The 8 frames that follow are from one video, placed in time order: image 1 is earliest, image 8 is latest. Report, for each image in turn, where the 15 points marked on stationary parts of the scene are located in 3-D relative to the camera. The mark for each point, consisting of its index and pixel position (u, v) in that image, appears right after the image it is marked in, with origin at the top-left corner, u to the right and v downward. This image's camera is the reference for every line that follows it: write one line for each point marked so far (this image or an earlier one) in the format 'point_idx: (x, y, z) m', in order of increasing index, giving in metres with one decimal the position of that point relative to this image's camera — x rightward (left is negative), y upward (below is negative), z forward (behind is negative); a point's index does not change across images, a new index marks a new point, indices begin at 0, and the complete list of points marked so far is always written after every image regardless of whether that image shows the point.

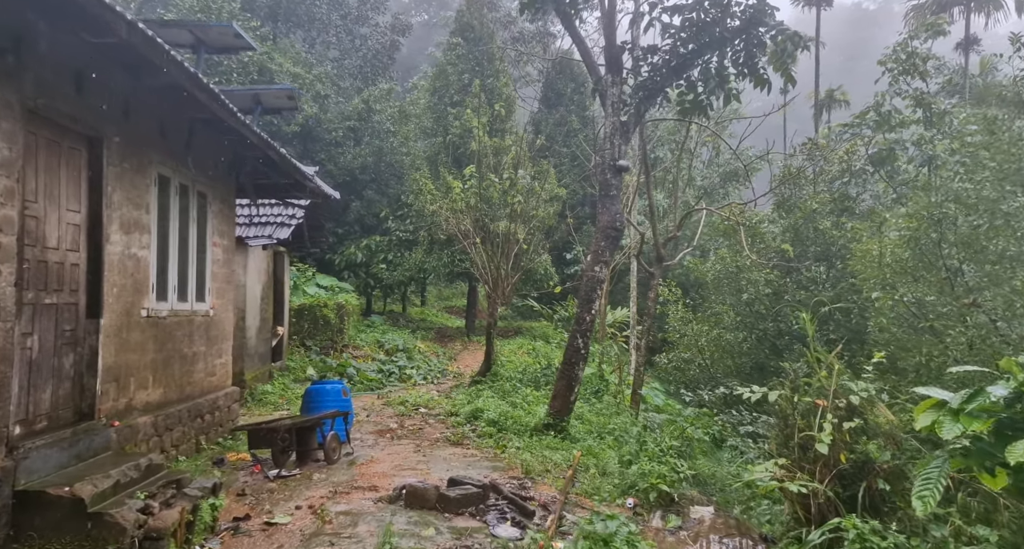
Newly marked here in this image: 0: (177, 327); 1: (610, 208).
0: (-2.9, -0.5, +8.3) m
1: (+1.1, +0.8, +10.3) m
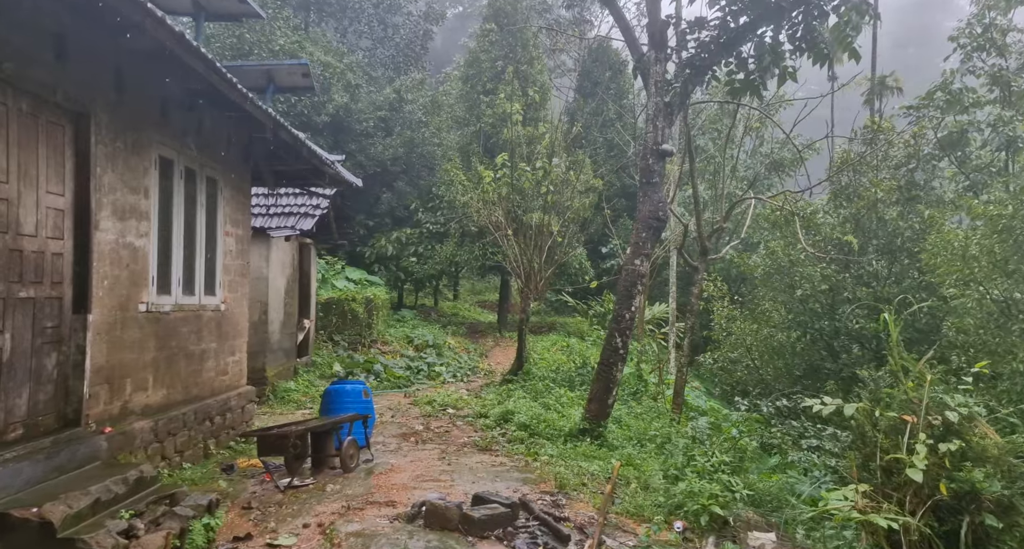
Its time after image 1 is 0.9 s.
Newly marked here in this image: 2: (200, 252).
0: (-2.6, -0.4, +7.7) m
1: (+1.4, +0.8, +9.5) m
2: (-2.6, +0.2, +8.0) m
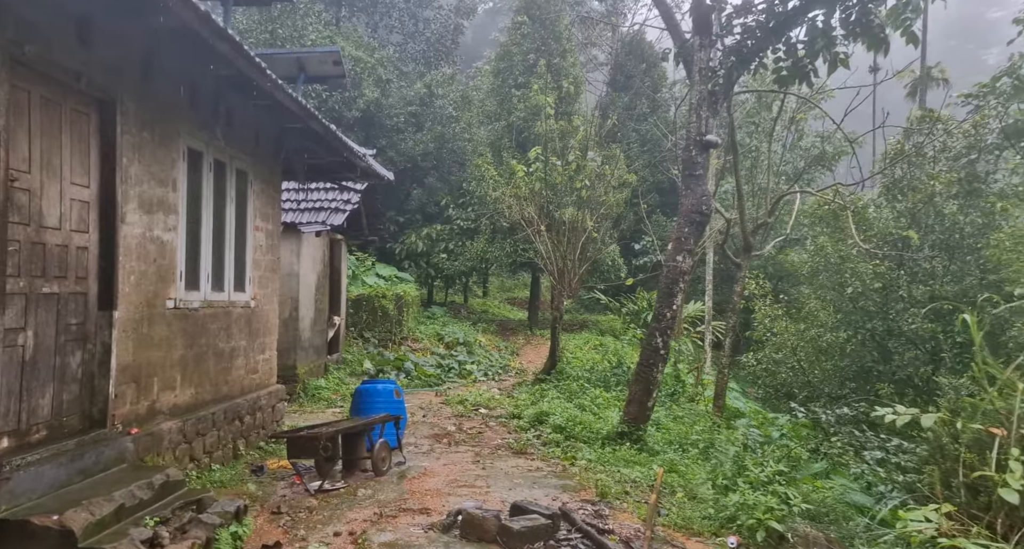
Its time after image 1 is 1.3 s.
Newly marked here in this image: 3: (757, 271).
0: (-2.3, -0.3, +7.4) m
1: (+1.8, +0.8, +9.1) m
2: (-2.3, +0.2, +7.8) m
3: (+3.4, +0.1, +13.3) m
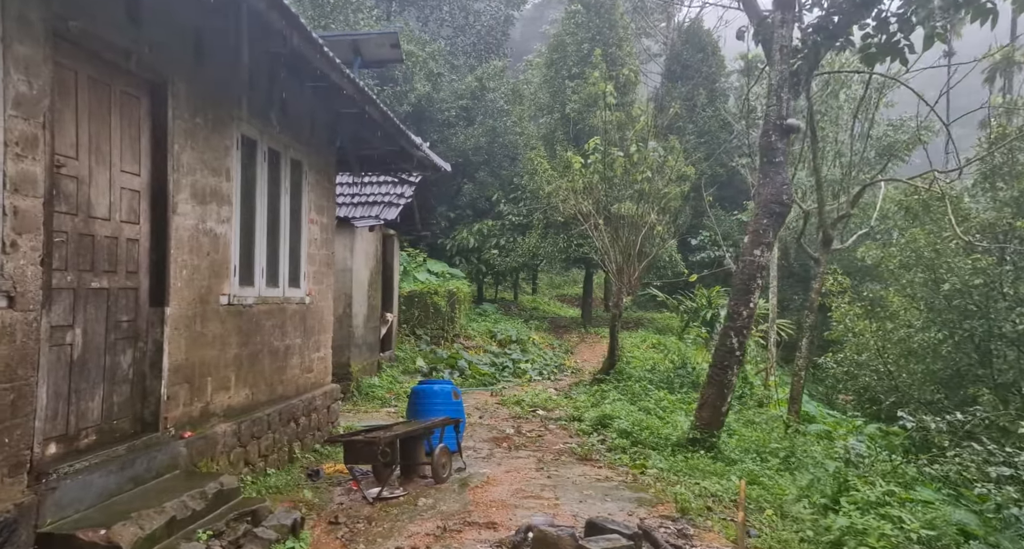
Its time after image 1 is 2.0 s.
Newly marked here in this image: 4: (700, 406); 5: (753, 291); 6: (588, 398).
0: (-1.8, -0.3, +7.1) m
1: (+2.4, +0.9, +8.6) m
2: (-1.8, +0.3, +7.4) m
3: (+4.2, +0.1, +12.6) m
4: (+1.9, -1.3, +9.3) m
5: (+2.4, -0.1, +9.3) m
6: (+1.0, -1.7, +13.0) m
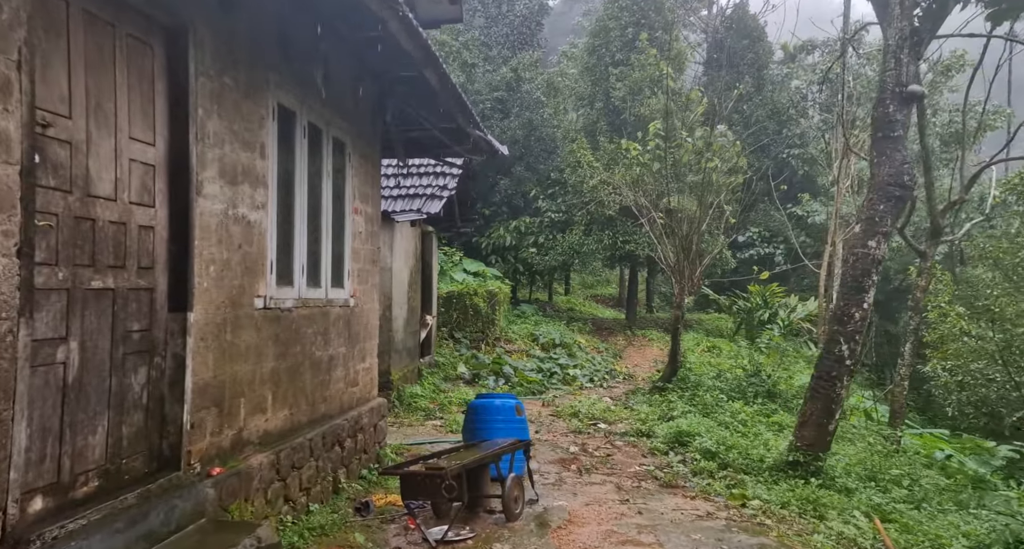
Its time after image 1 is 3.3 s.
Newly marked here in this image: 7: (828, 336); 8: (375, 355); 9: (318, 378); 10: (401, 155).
0: (-1.3, -0.3, +5.9) m
1: (+3.0, +0.9, +7.3) m
2: (-1.2, +0.3, +6.3) m
3: (+4.9, +0.1, +11.4) m
4: (+2.5, -1.3, +8.1) m
5: (+3.0, -0.1, +8.1) m
6: (+1.7, -1.7, +11.8) m
7: (+2.8, -0.5, +8.3) m
8: (-1.1, -0.6, +7.5) m
9: (-1.2, -0.7, +6.1) m
10: (-1.0, +1.1, +8.6) m
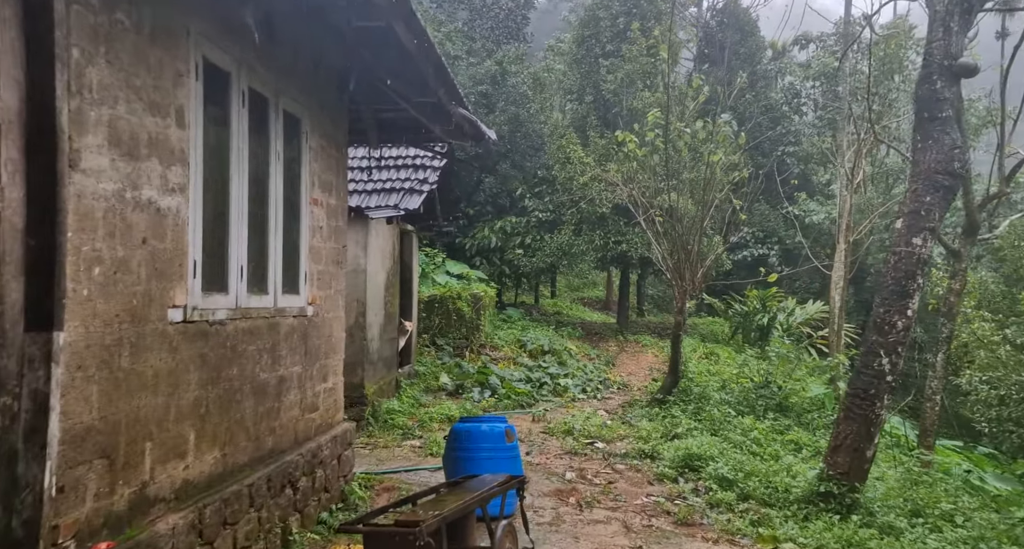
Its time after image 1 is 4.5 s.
0: (-1.3, -0.3, +4.8) m
1: (+2.9, +0.9, +6.2) m
2: (-1.3, +0.3, +5.1) m
3: (+4.7, +0.1, +10.3) m
4: (+2.4, -1.3, +7.0) m
5: (+2.9, -0.1, +7.0) m
6: (+1.6, -1.7, +10.7) m
7: (+2.7, -0.6, +7.2) m
8: (-1.1, -0.7, +6.3) m
9: (-1.3, -0.7, +5.0) m
10: (-1.1, +1.1, +7.5) m
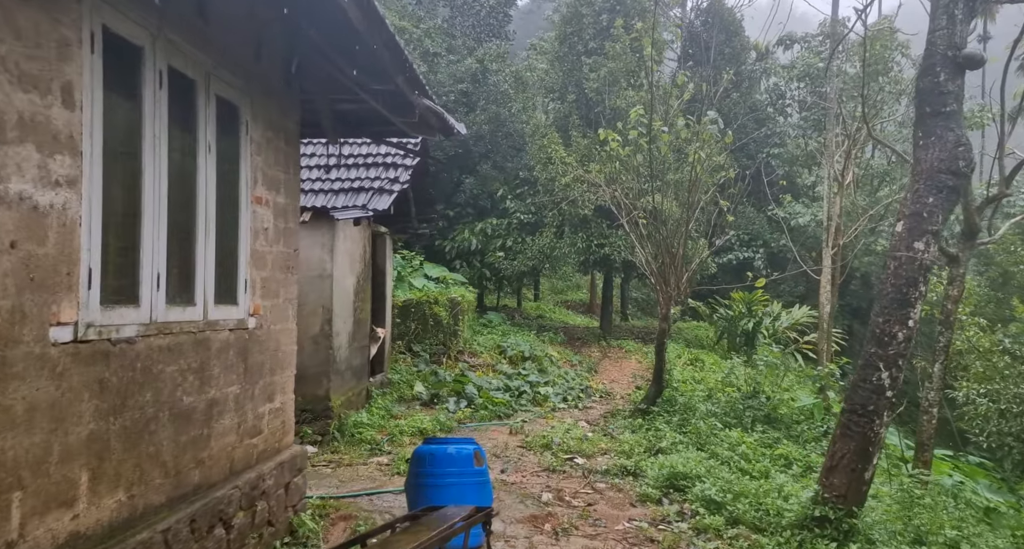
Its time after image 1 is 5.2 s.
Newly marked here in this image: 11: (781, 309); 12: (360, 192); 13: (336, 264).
0: (-1.5, -0.4, +4.2) m
1: (+2.7, +0.8, +5.7) m
2: (-1.4, +0.2, +4.5) m
3: (+4.5, +0.1, +9.8) m
4: (+2.2, -1.3, +6.5) m
5: (+2.7, -0.2, +6.5) m
6: (+1.3, -1.8, +10.2) m
7: (+2.5, -0.6, +6.7) m
8: (-1.3, -0.7, +5.7) m
9: (-1.5, -0.7, +4.4) m
10: (-1.3, +1.0, +6.9) m
11: (+5.1, -0.7, +18.2) m
12: (-1.7, +0.9, +10.4) m
13: (-1.9, +0.1, +10.1) m
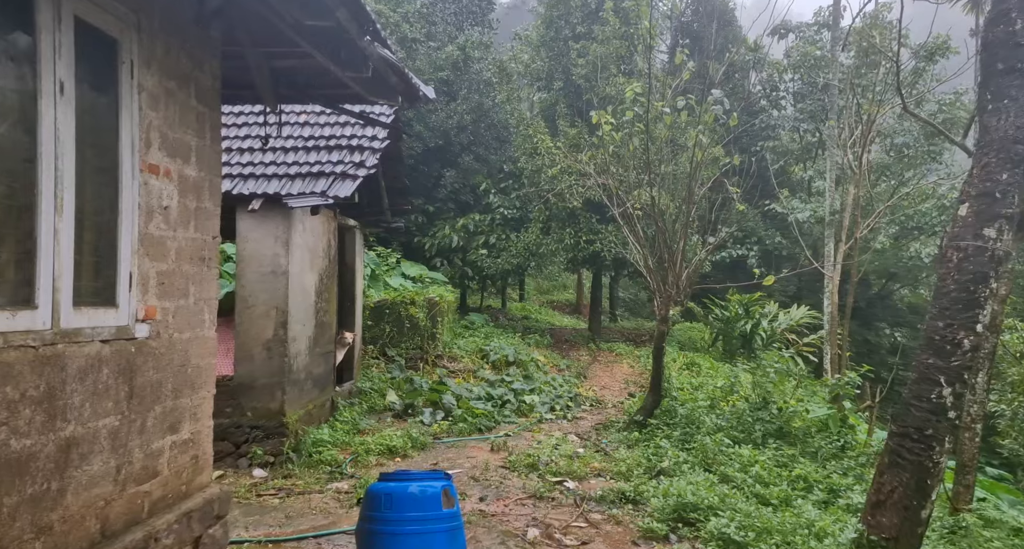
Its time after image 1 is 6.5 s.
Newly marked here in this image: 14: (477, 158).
0: (-1.6, -0.3, +2.9) m
1: (+2.6, +0.9, +4.5) m
2: (-1.5, +0.3, +3.3) m
3: (+4.3, +0.1, +8.6) m
4: (+2.0, -1.3, +5.3) m
5: (+2.6, -0.1, +5.3) m
6: (+1.2, -1.7, +8.9) m
7: (+2.3, -0.6, +5.5) m
8: (-1.4, -0.7, +4.5) m
9: (-1.6, -0.7, +3.1) m
10: (-1.4, +1.0, +5.6) m
11: (+4.8, -0.6, +17.0) m
12: (-1.8, +0.9, +9.2) m
13: (-2.0, +0.2, +8.9) m
14: (-0.8, +2.5, +20.0) m
